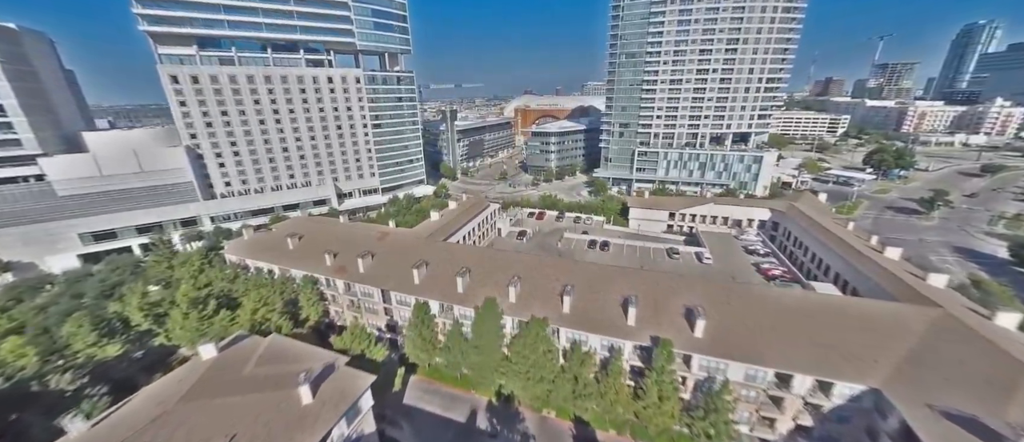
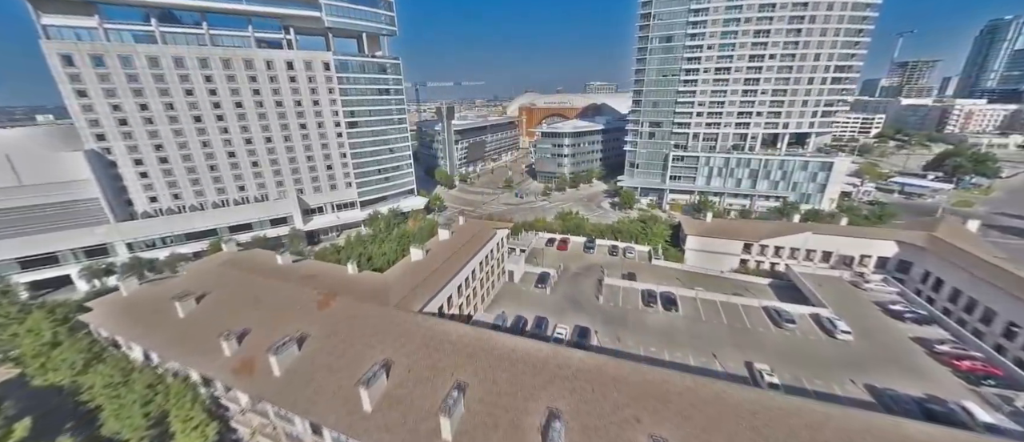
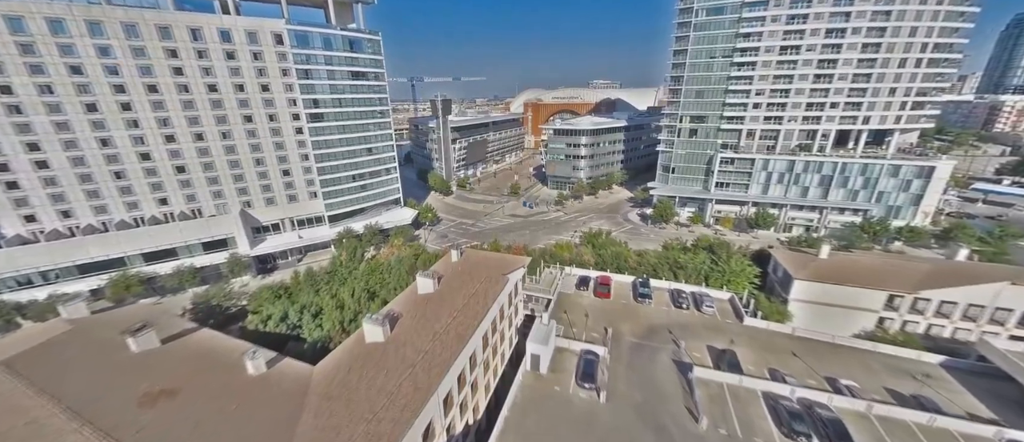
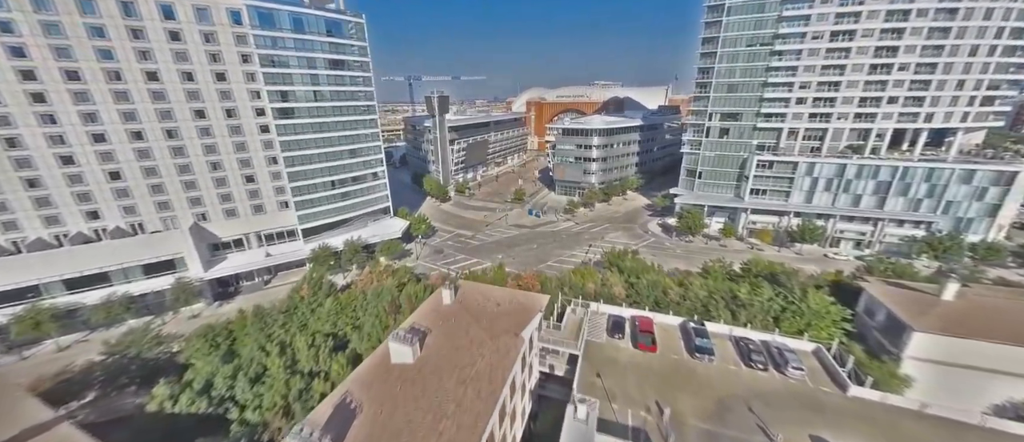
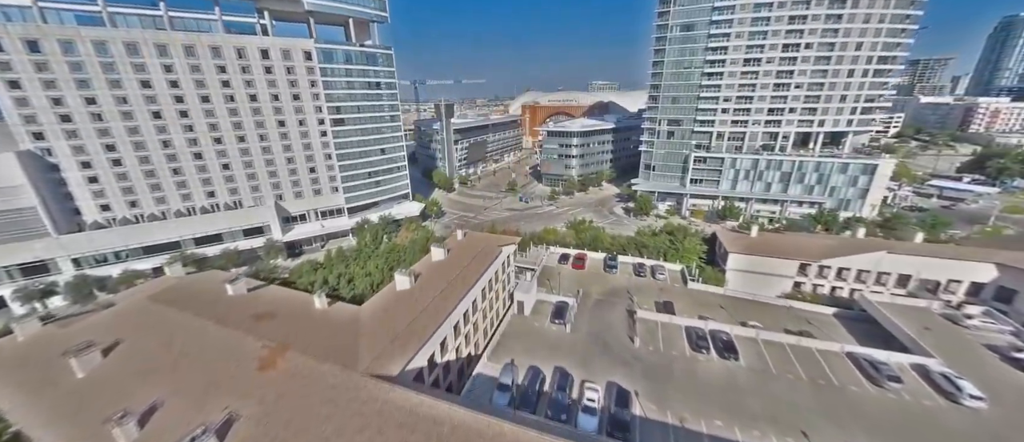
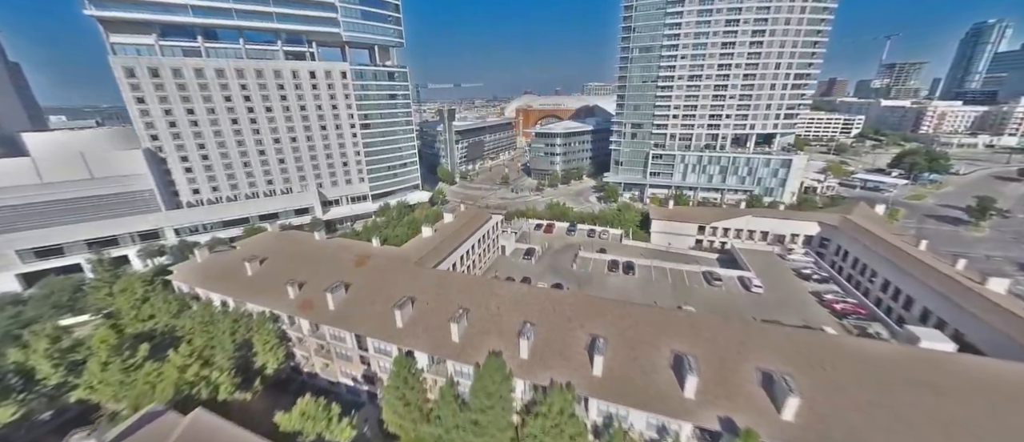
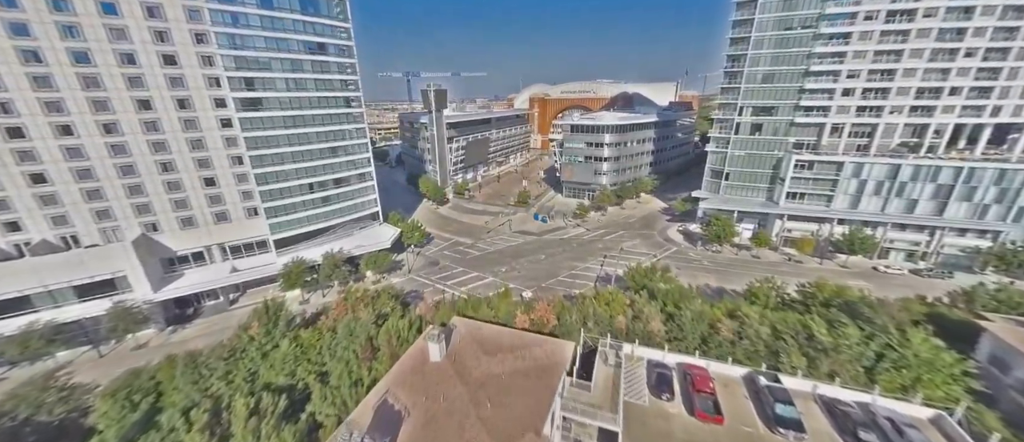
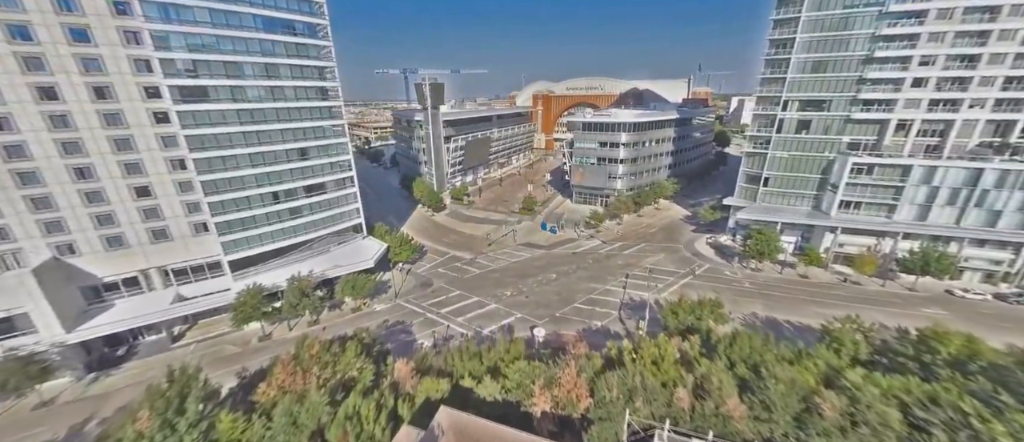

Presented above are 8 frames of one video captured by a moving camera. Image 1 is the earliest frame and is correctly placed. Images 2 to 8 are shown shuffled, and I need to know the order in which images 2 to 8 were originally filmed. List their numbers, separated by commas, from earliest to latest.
6, 2, 5, 3, 4, 7, 8
